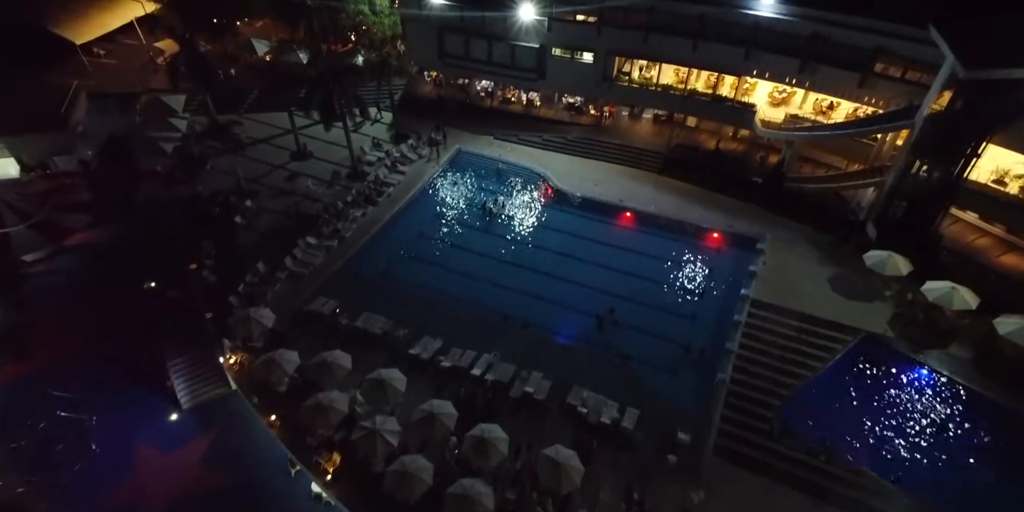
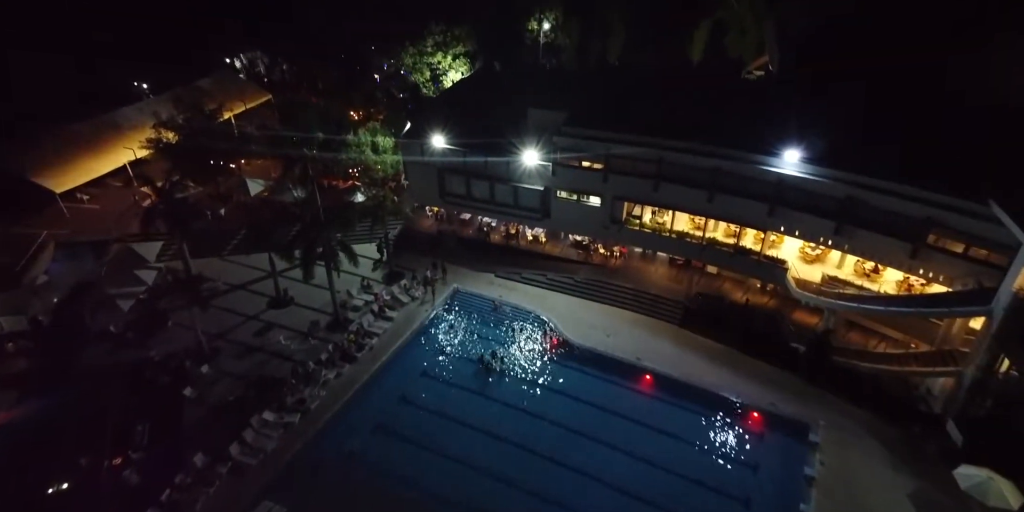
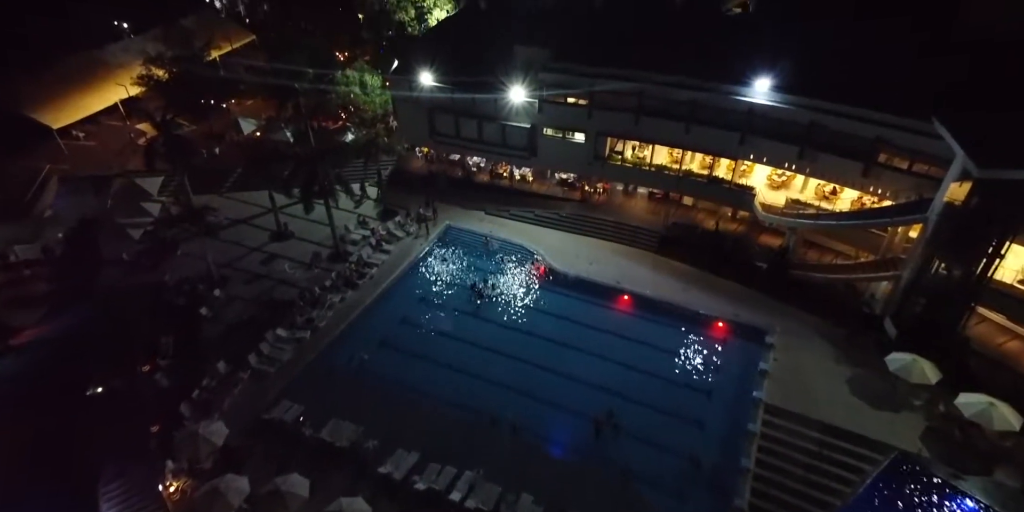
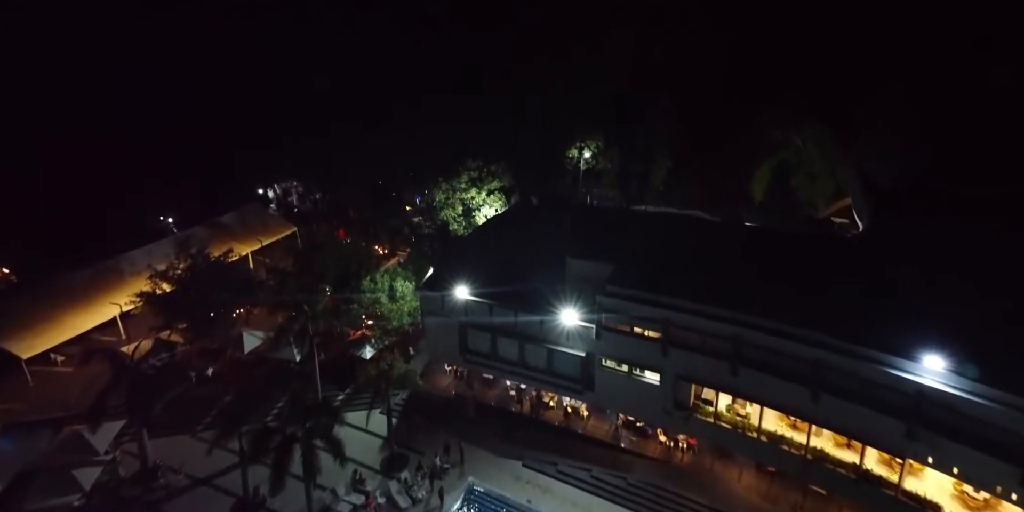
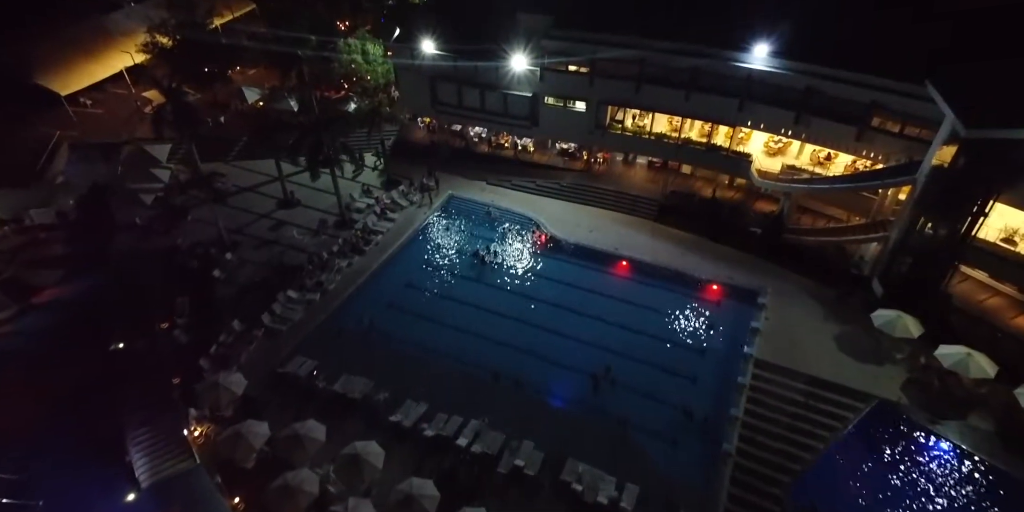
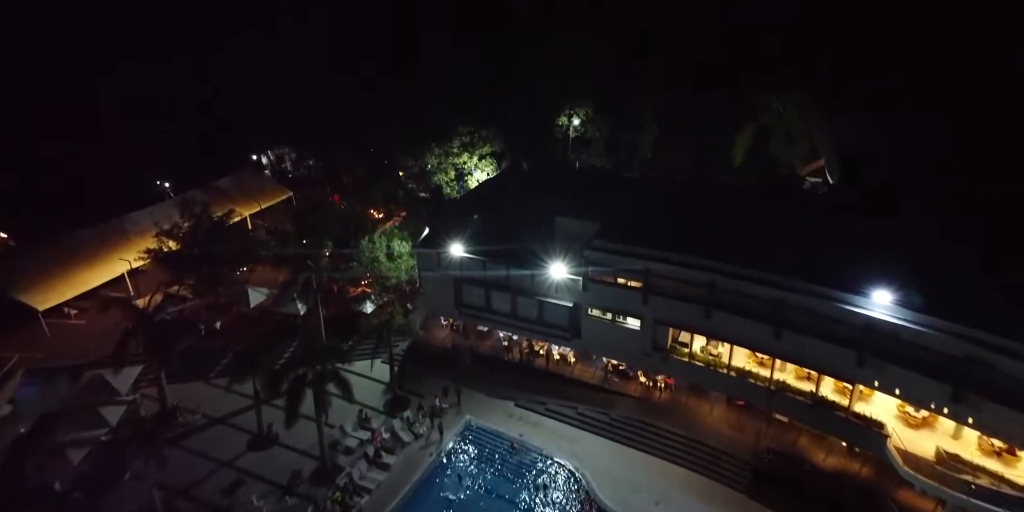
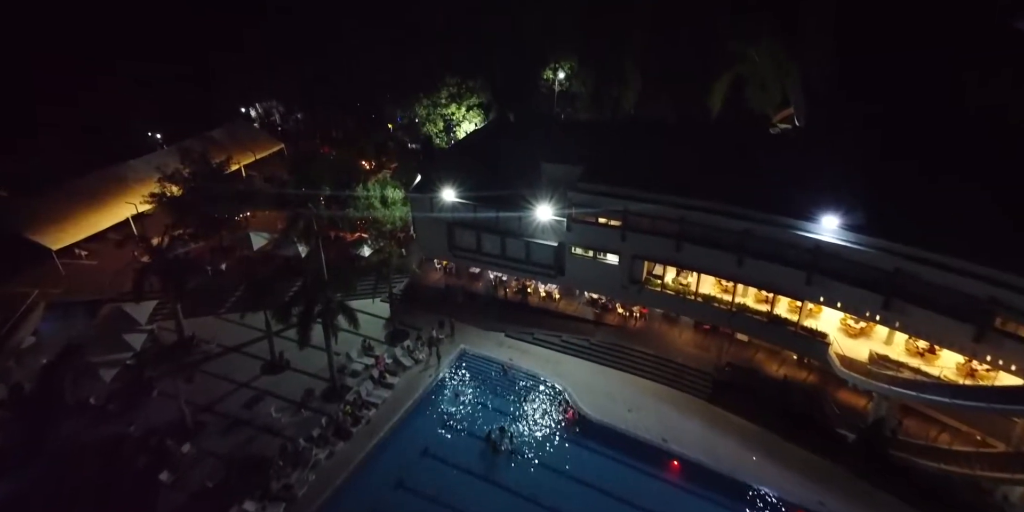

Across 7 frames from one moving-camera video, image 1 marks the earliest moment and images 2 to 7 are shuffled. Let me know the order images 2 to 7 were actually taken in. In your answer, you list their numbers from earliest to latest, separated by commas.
5, 3, 2, 7, 6, 4
